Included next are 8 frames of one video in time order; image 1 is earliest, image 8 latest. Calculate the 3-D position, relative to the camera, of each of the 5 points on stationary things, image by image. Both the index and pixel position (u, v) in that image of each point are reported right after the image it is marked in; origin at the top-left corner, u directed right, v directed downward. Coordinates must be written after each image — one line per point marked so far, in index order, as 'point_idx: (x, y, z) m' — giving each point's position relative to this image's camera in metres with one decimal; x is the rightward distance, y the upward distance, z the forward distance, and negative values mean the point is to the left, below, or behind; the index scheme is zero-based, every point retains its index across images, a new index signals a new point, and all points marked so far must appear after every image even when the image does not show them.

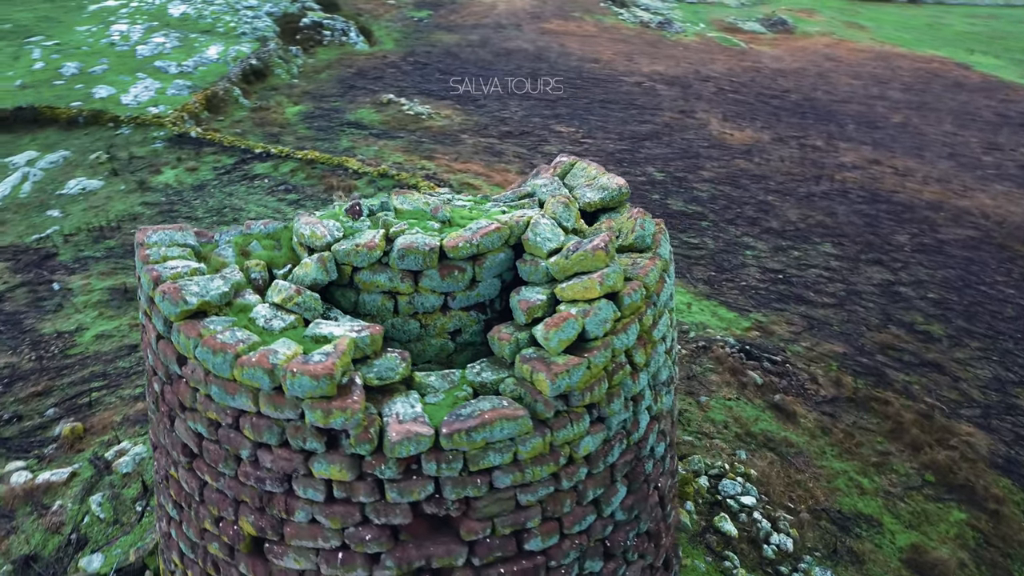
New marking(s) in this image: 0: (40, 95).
0: (-6.2, +2.5, +10.7) m
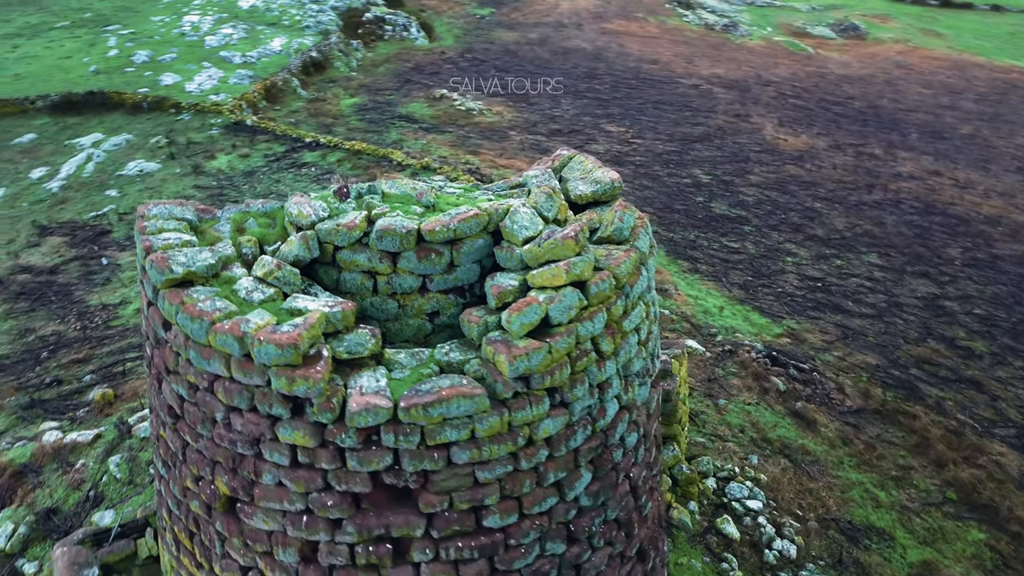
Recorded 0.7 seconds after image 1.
0: (-5.5, +2.9, +11.2) m
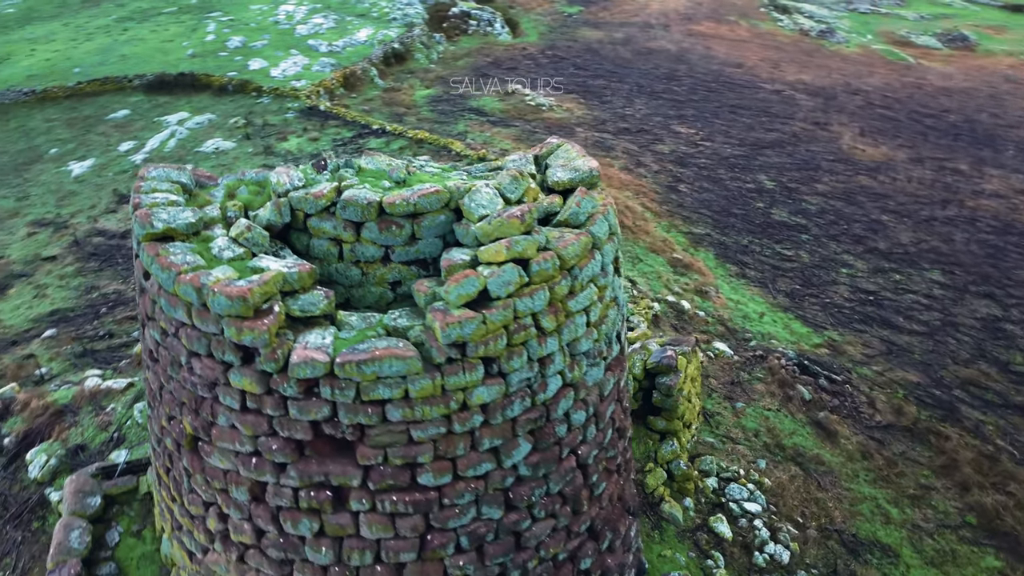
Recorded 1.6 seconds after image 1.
0: (-4.5, +3.3, +11.9) m
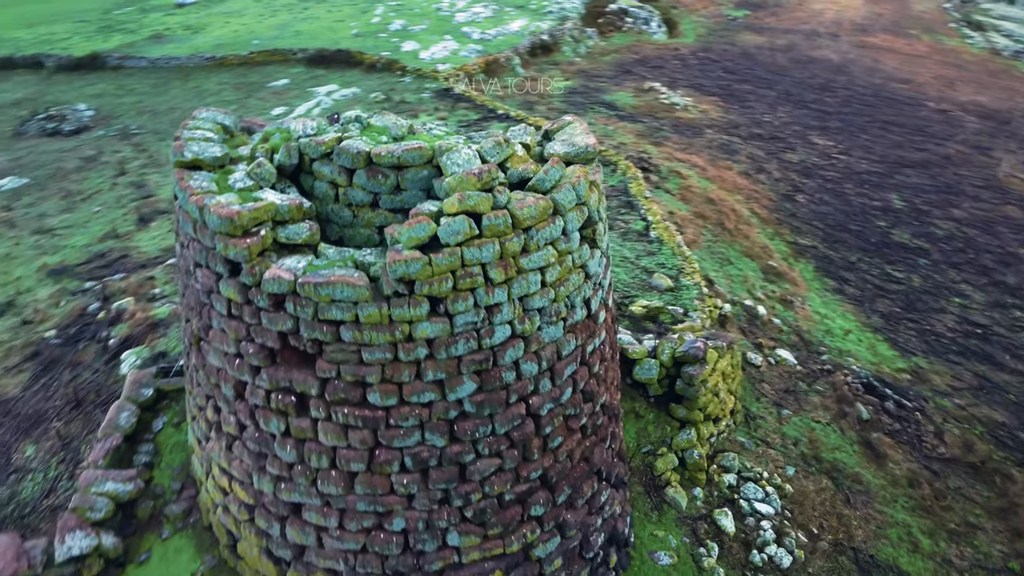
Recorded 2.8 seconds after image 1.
0: (-2.3, +3.9, +12.8) m
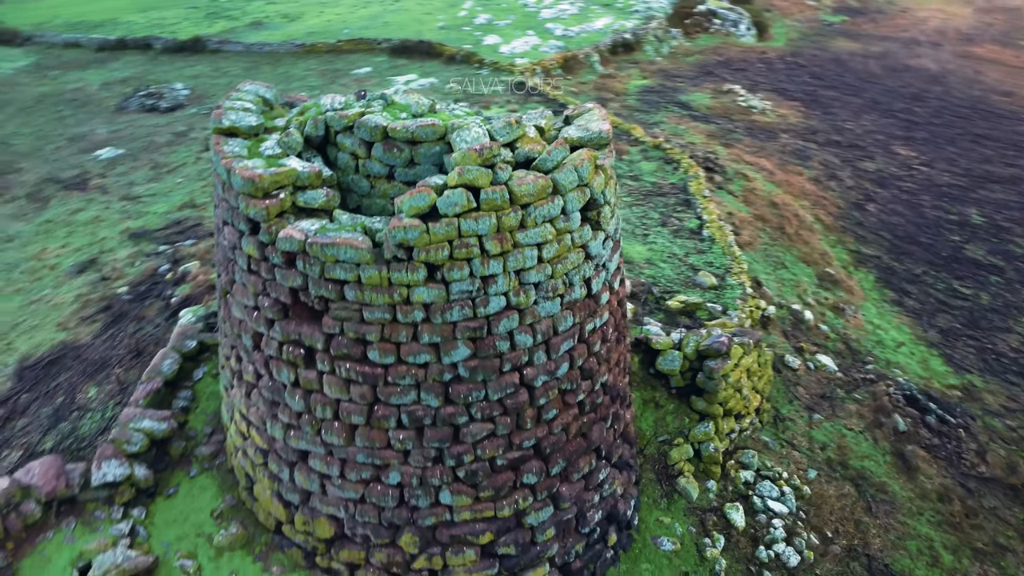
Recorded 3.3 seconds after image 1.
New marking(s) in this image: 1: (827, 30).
0: (-1.0, +4.1, +13.1) m
1: (+6.5, +5.3, +16.8) m
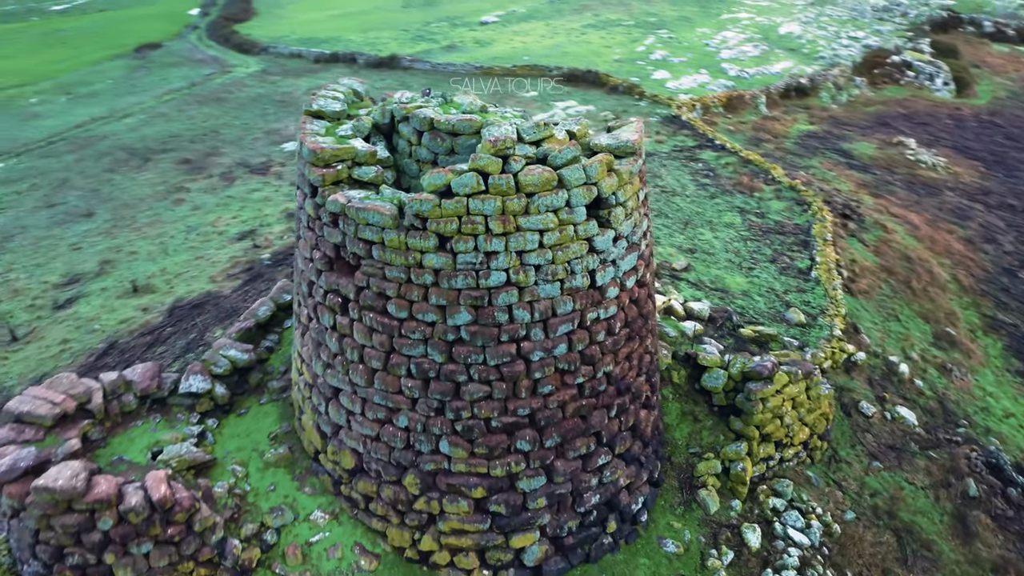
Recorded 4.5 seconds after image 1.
0: (+1.8, +3.7, +13.6) m
1: (+10.1, +3.7, +15.5) m
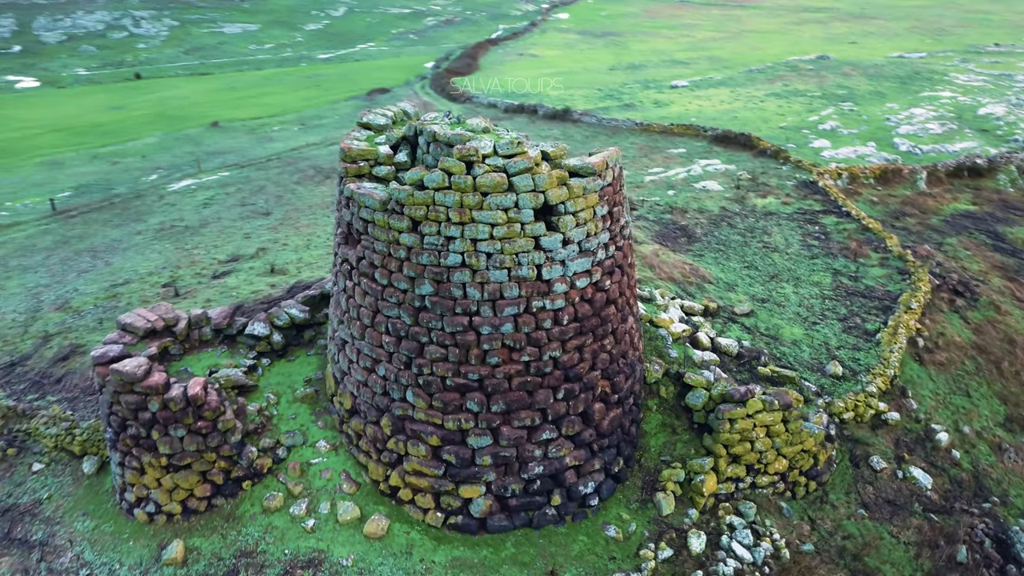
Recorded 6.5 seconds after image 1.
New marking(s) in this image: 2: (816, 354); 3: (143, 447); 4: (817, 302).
0: (+4.5, +2.6, +13.8) m
1: (+12.9, +1.5, +13.5) m
2: (+2.5, -0.6, +6.7) m
3: (-2.2, -0.9, +4.8) m
4: (+2.9, -0.1, +7.7) m
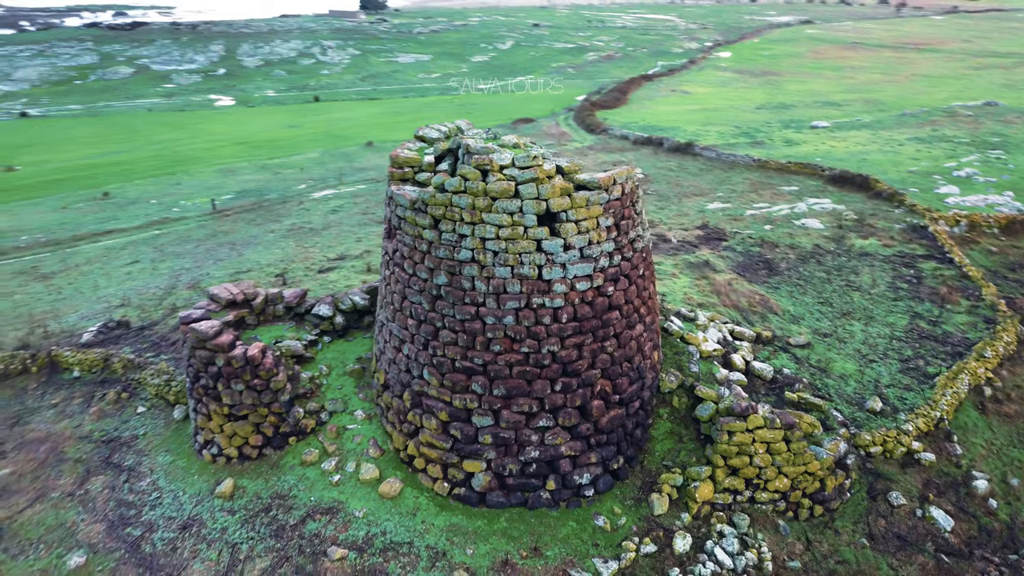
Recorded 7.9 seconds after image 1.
0: (+6.5, +1.8, +13.3) m
1: (+14.5, +0.1, +11.4) m
2: (+2.9, -0.8, +6.7) m
3: (-2.1, -0.8, +5.7) m
4: (+3.5, -0.5, +7.6) m
